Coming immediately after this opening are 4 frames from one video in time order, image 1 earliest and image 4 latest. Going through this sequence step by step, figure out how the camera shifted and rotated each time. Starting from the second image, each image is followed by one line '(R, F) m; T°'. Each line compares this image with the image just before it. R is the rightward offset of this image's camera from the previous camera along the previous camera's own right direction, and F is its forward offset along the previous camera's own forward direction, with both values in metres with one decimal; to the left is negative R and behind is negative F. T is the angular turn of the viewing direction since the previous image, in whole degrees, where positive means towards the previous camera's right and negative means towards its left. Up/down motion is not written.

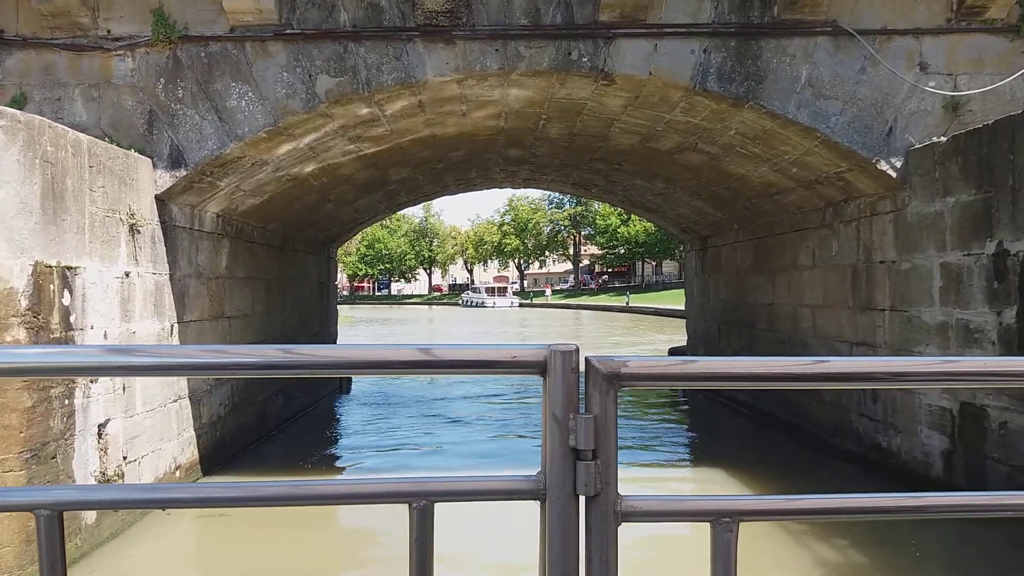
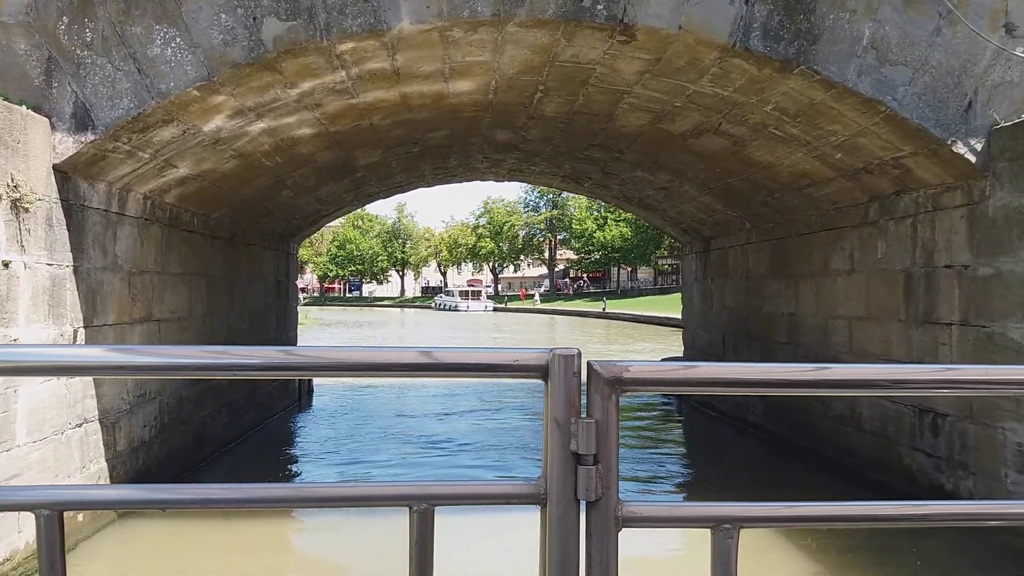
(-0.1, +1.2) m; +2°
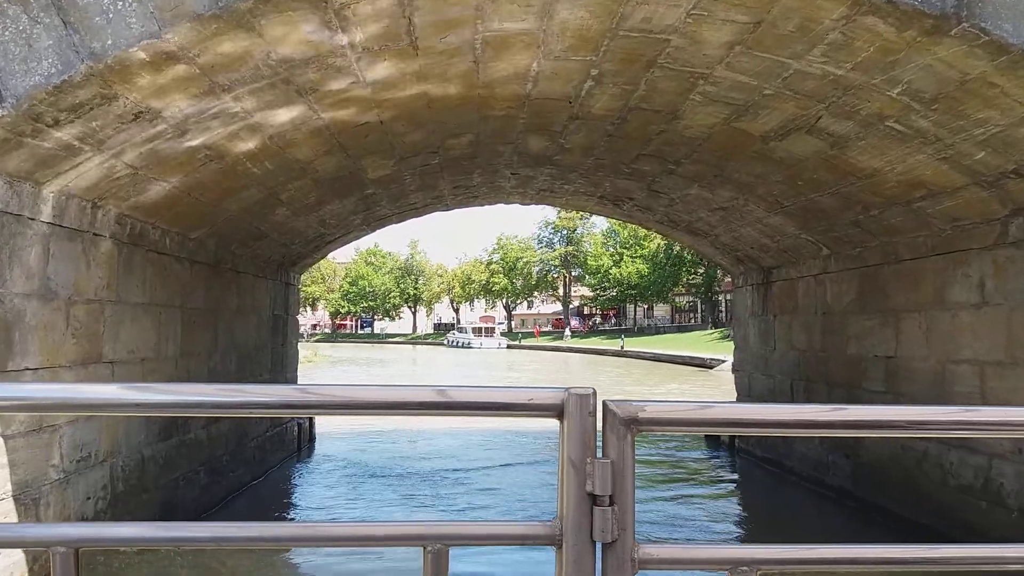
(-0.2, +1.4) m; -1°
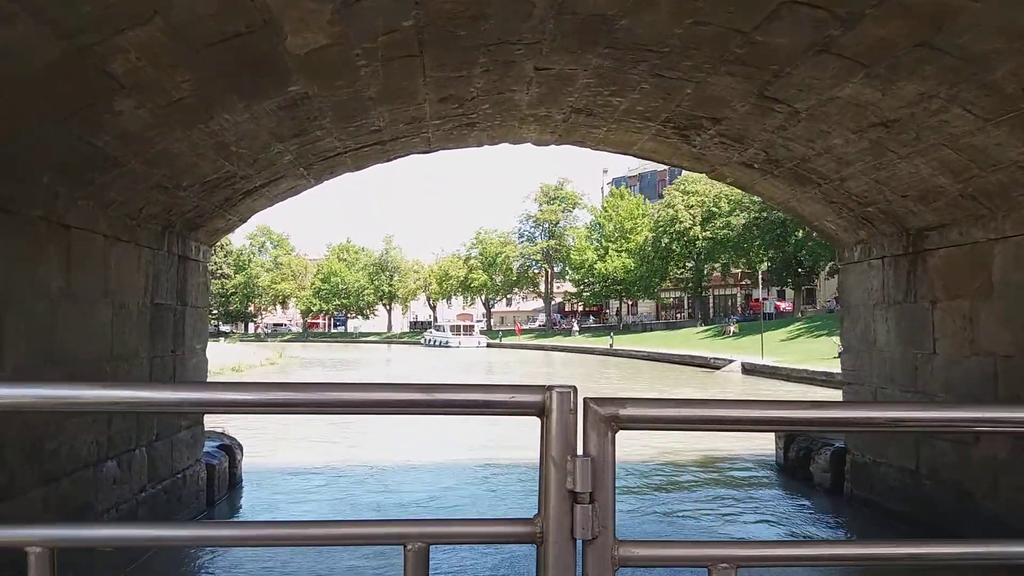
(-0.3, +3.2) m; +2°
